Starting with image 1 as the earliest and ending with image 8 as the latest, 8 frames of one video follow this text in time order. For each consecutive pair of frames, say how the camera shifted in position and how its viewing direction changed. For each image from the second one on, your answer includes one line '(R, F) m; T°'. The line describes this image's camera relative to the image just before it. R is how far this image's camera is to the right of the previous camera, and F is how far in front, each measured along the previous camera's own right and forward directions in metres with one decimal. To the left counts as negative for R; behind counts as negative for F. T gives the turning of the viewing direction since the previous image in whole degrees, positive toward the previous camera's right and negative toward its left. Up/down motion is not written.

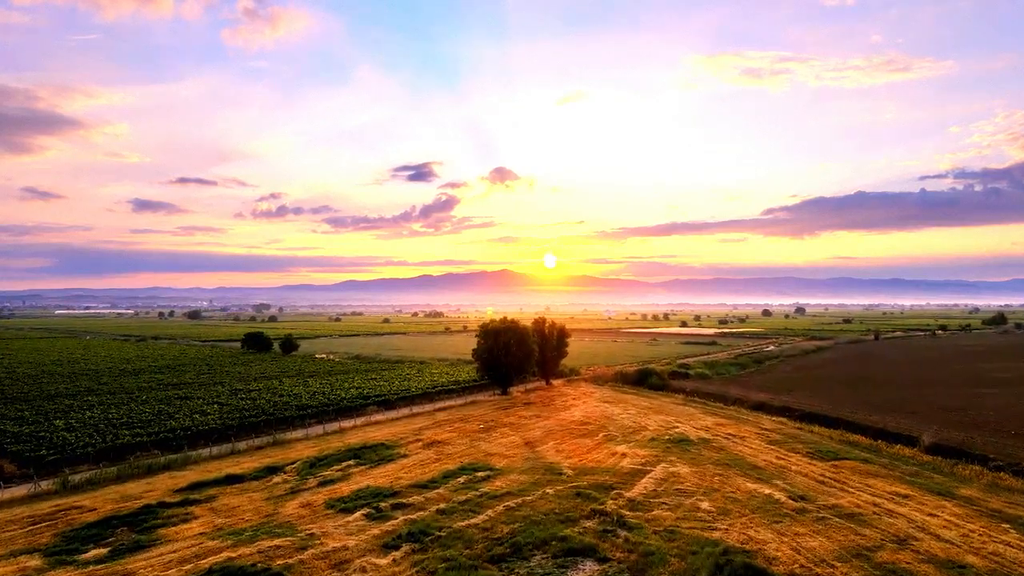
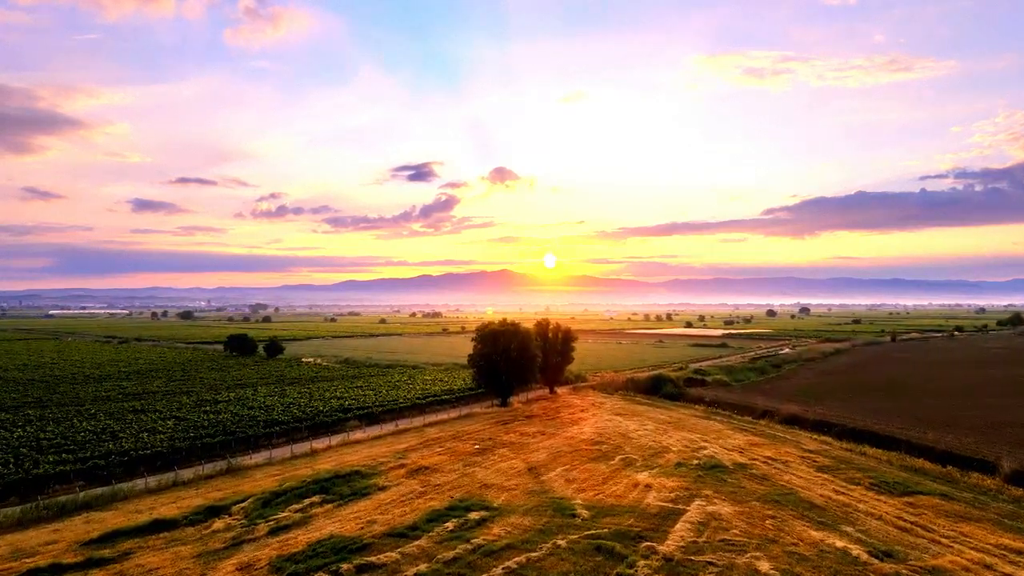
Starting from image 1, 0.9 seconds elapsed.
(0.0, +5.9) m; 0°
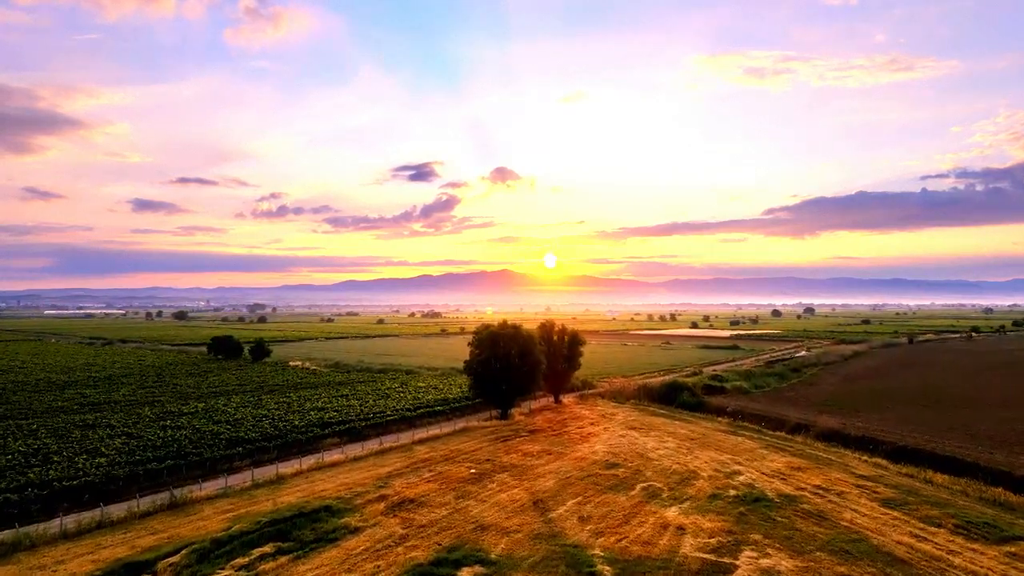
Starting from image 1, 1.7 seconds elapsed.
(0.0, +5.2) m; 0°
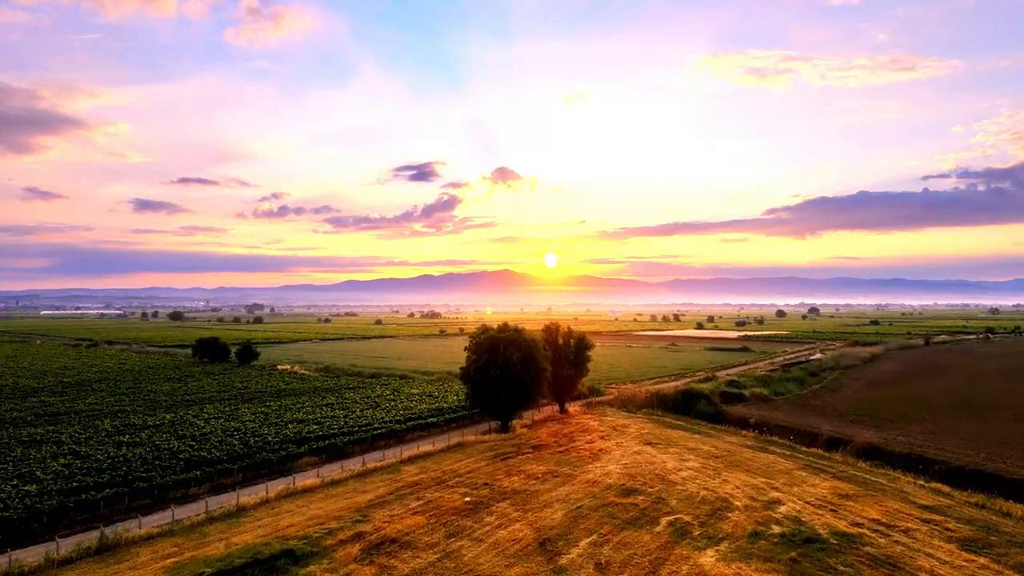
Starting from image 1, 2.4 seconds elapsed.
(0.0, +4.4) m; 0°
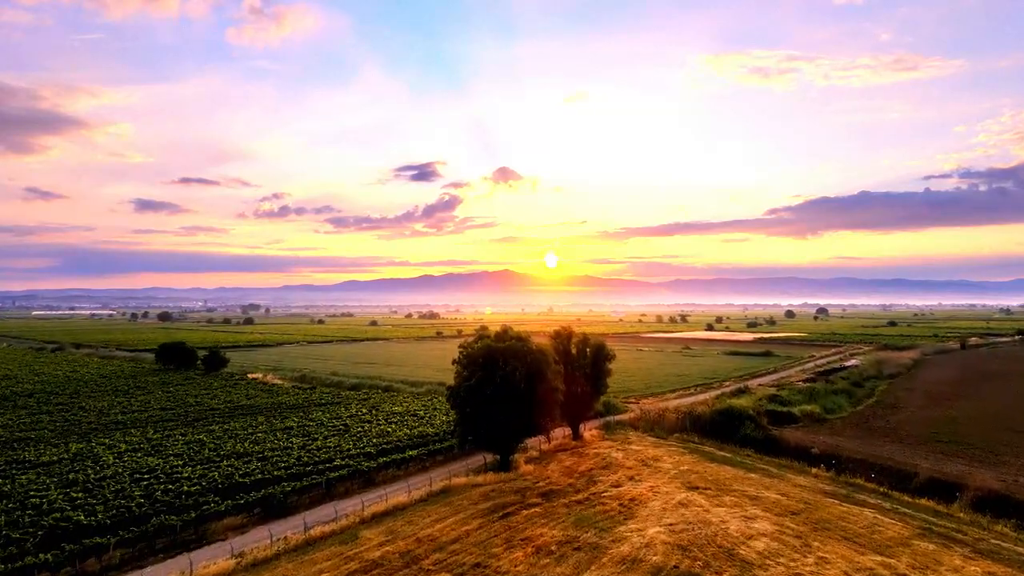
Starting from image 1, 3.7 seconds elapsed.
(0.0, +9.0) m; 0°
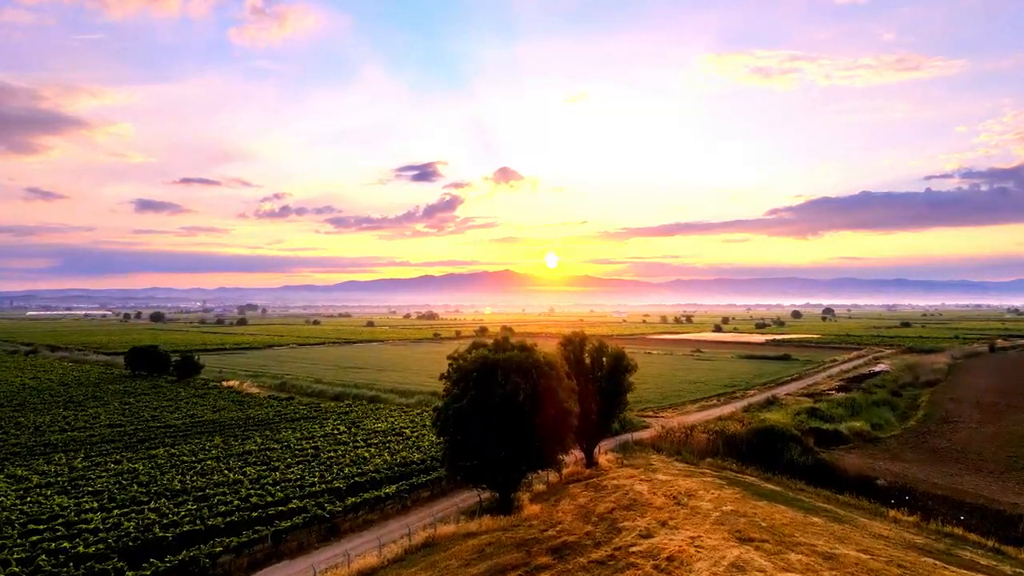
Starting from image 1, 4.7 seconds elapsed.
(0.0, +6.1) m; 0°
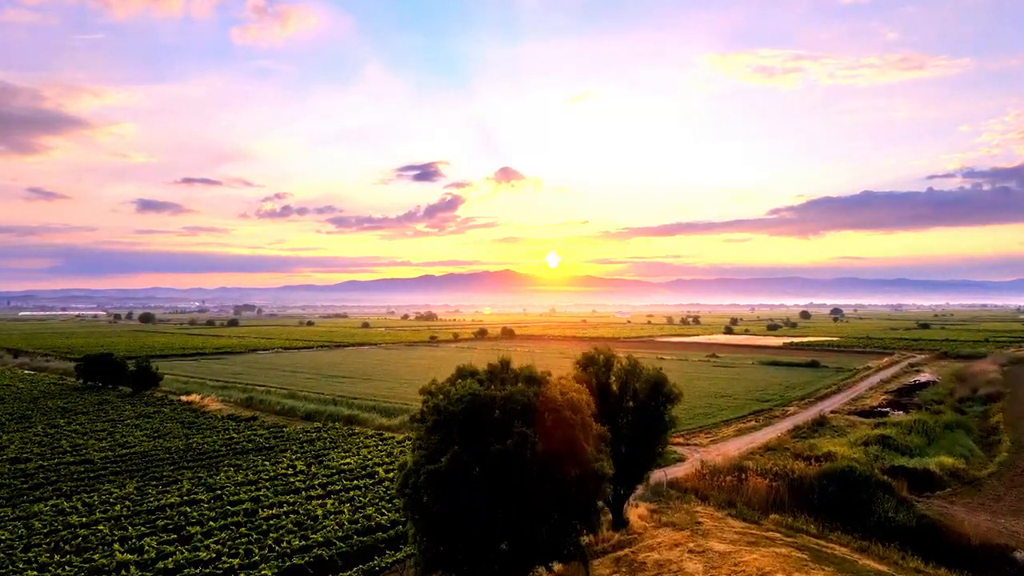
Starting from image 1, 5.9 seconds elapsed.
(0.0, +7.9) m; 0°
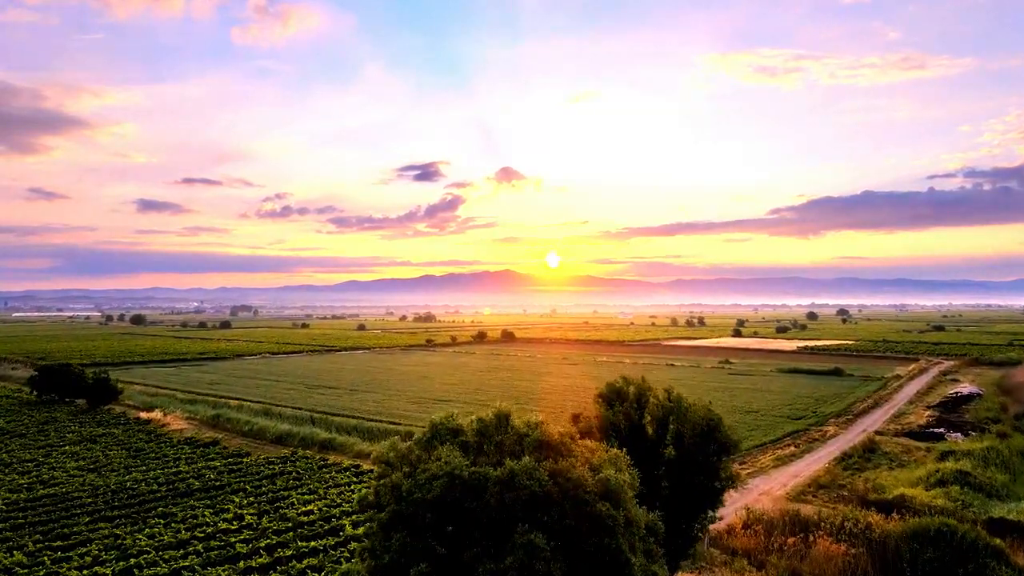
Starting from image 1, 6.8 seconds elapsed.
(0.0, +5.9) m; 0°
